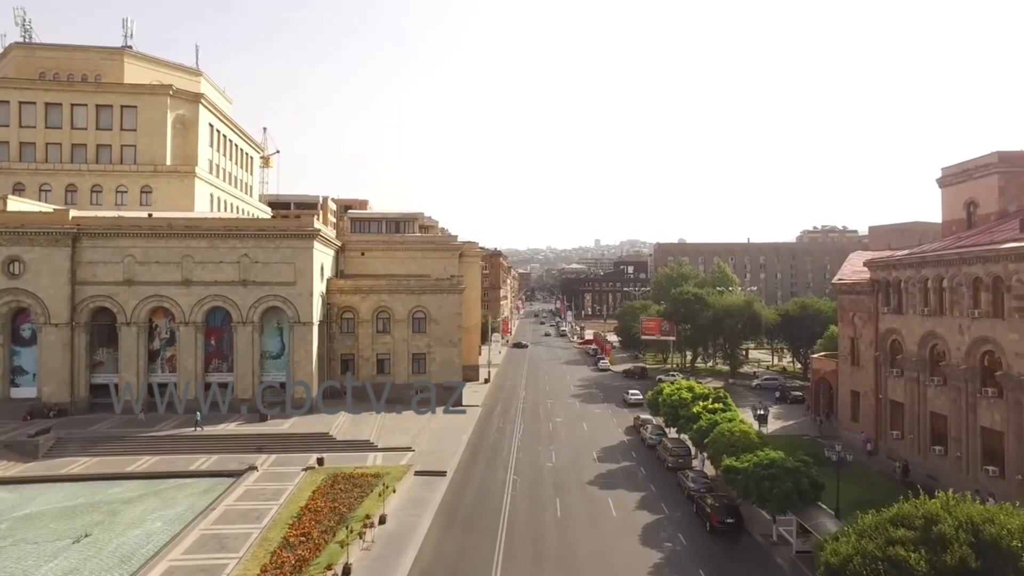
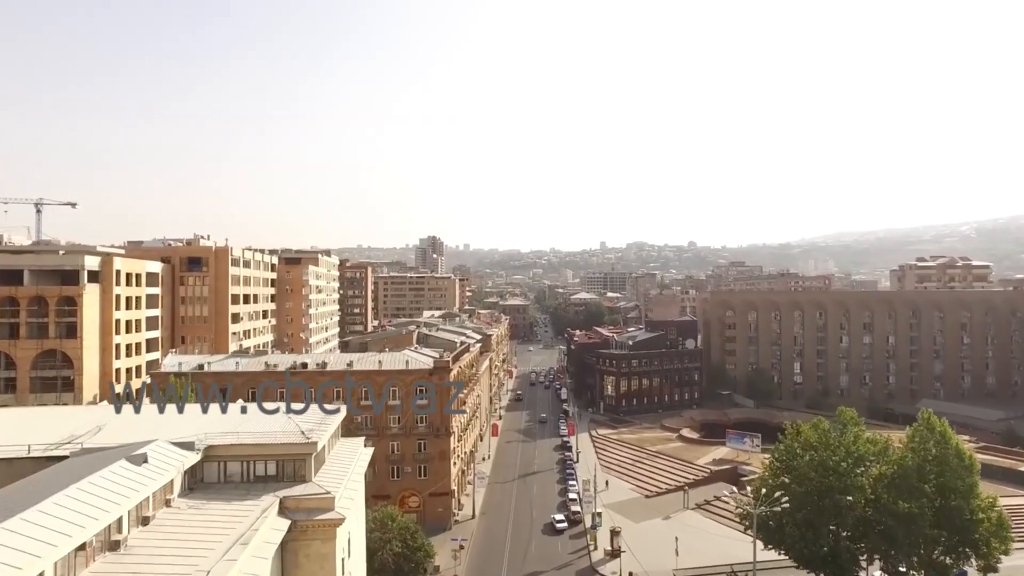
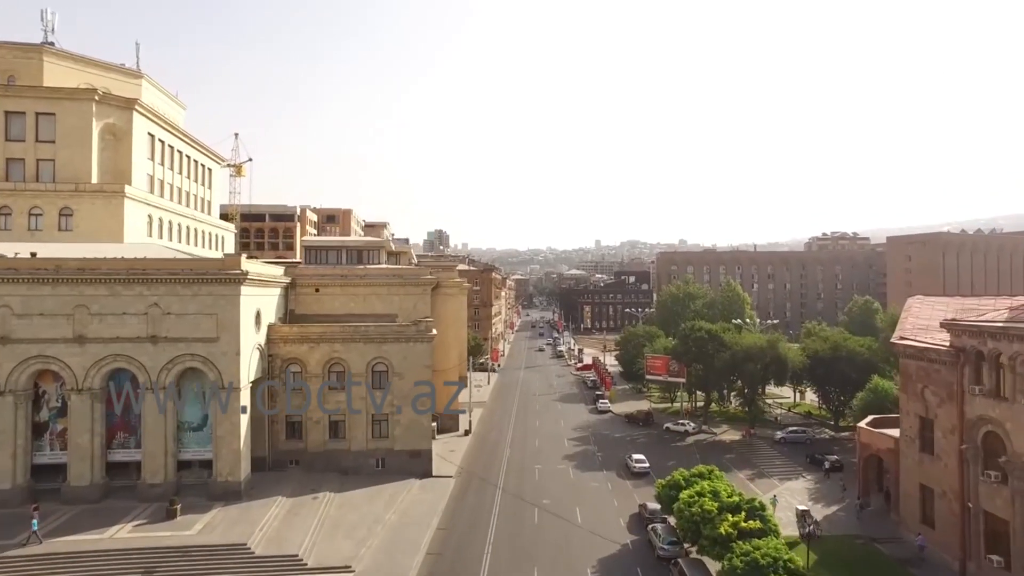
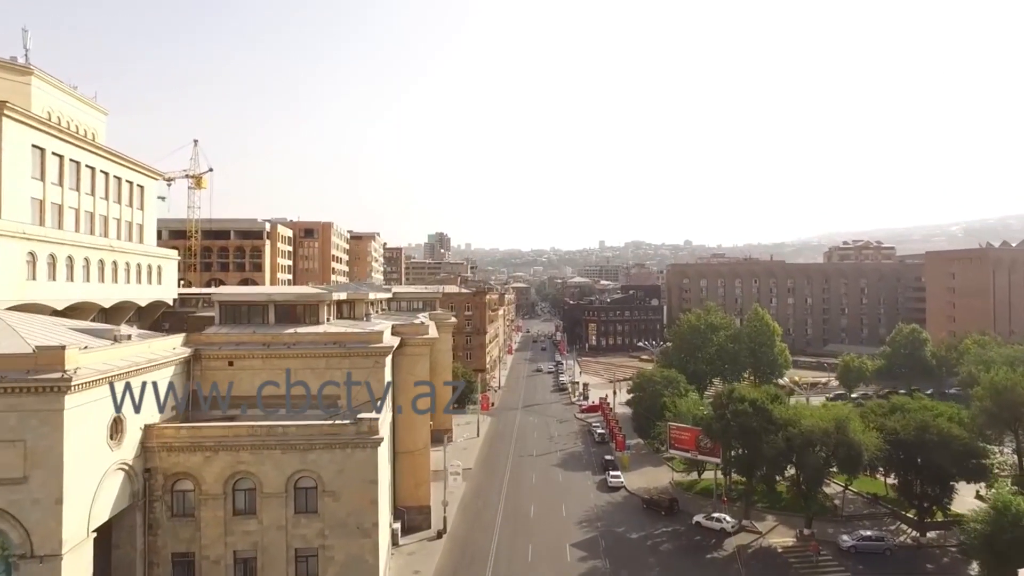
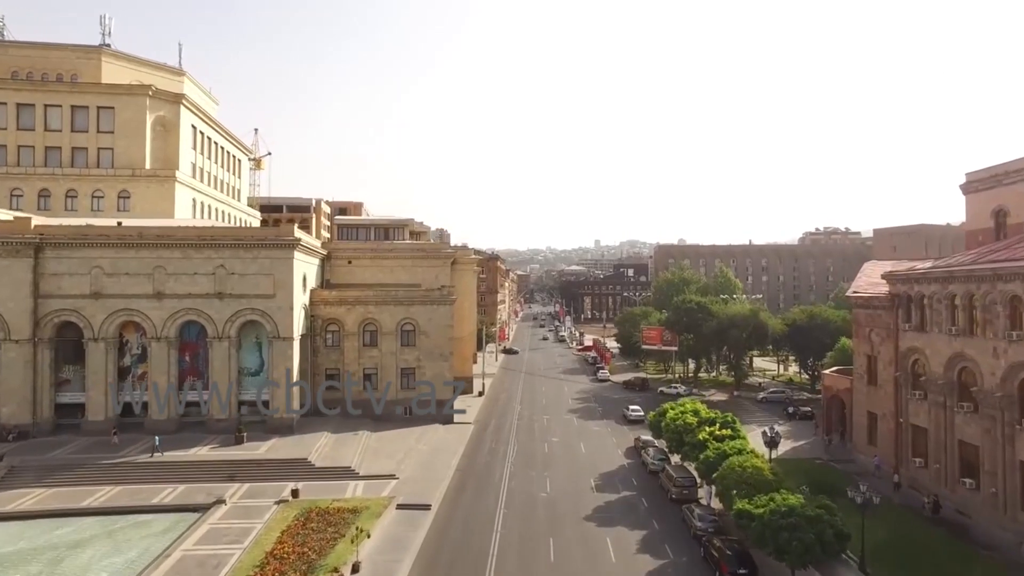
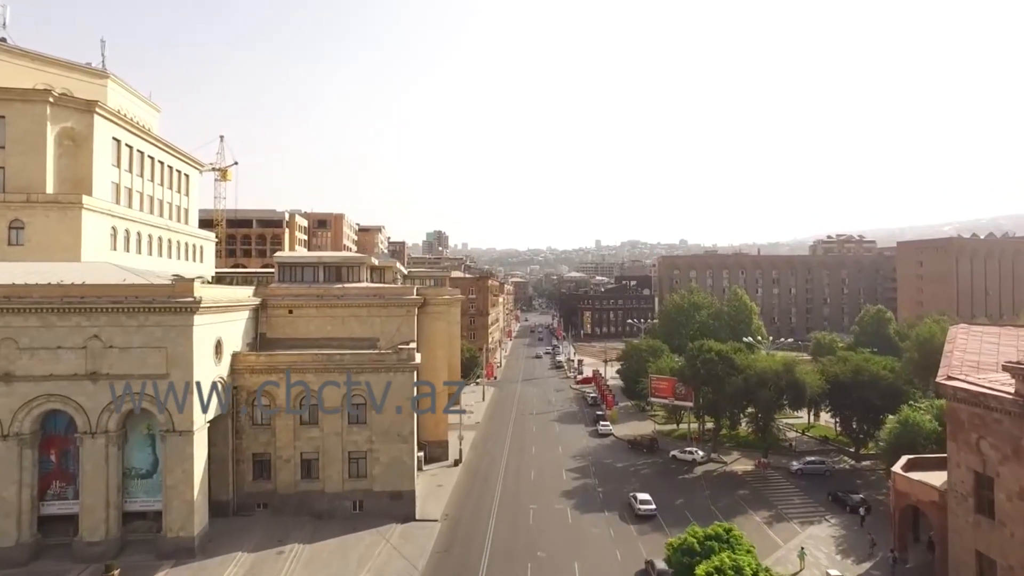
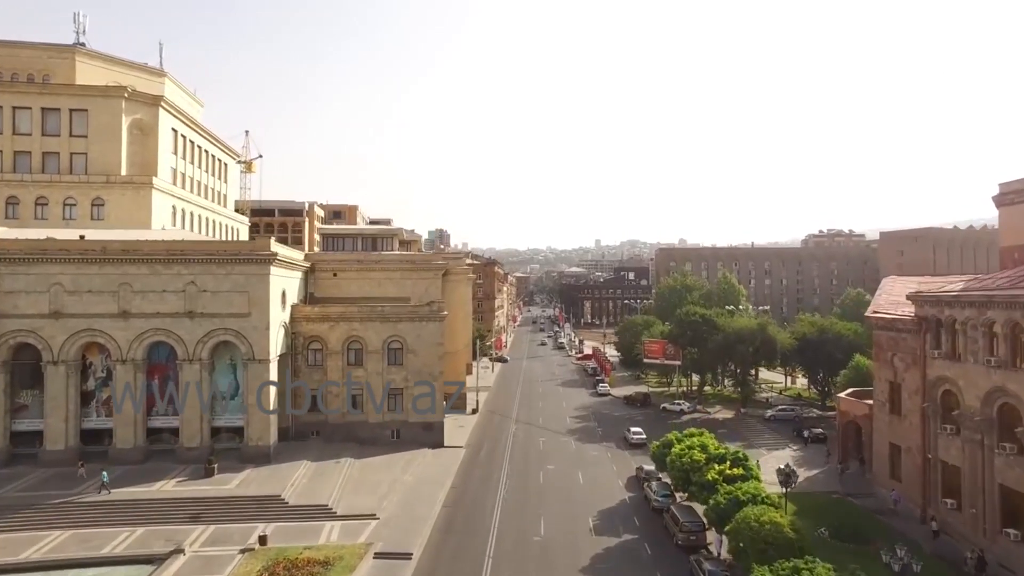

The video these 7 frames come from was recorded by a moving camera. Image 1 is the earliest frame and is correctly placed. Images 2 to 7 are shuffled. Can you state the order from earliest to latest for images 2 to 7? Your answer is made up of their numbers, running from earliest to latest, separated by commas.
5, 7, 3, 6, 4, 2
